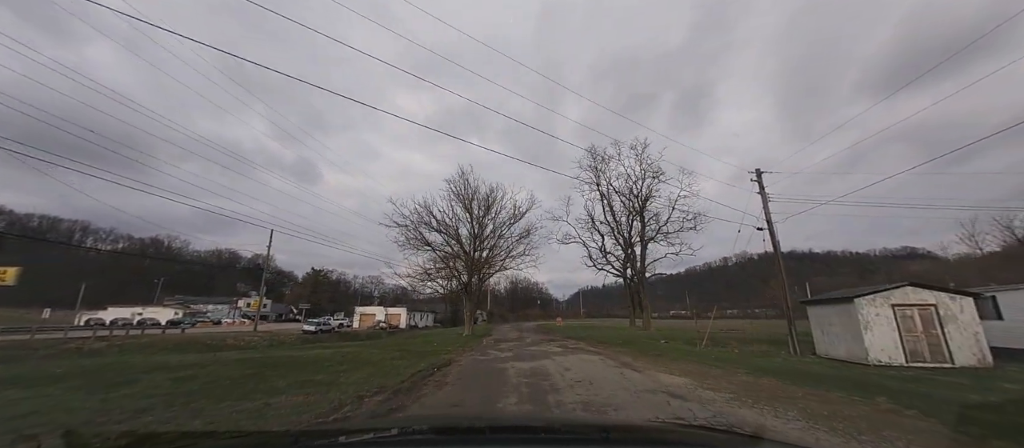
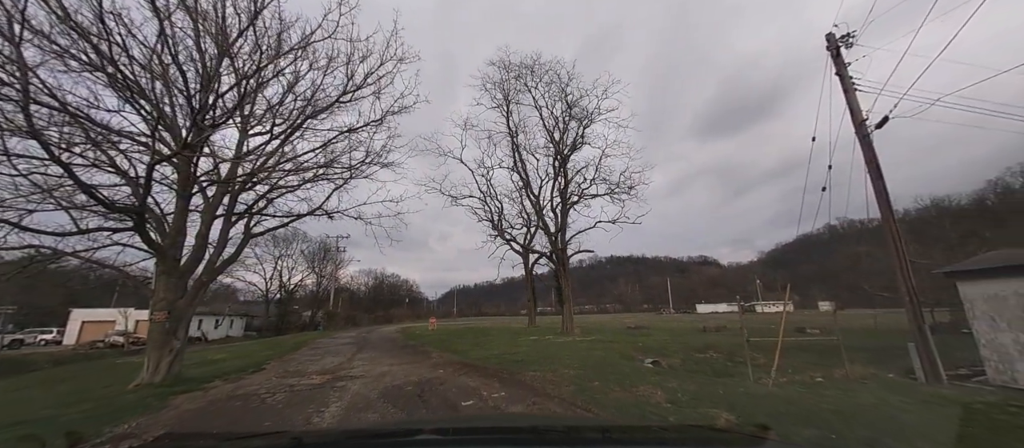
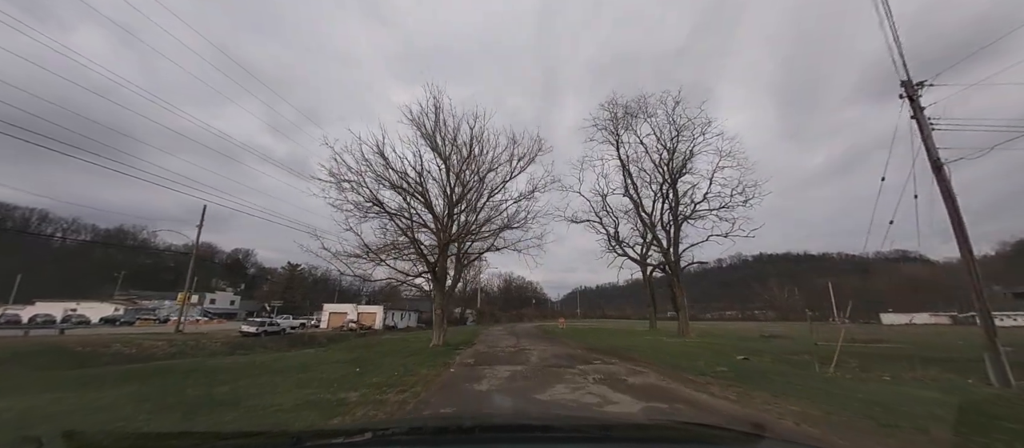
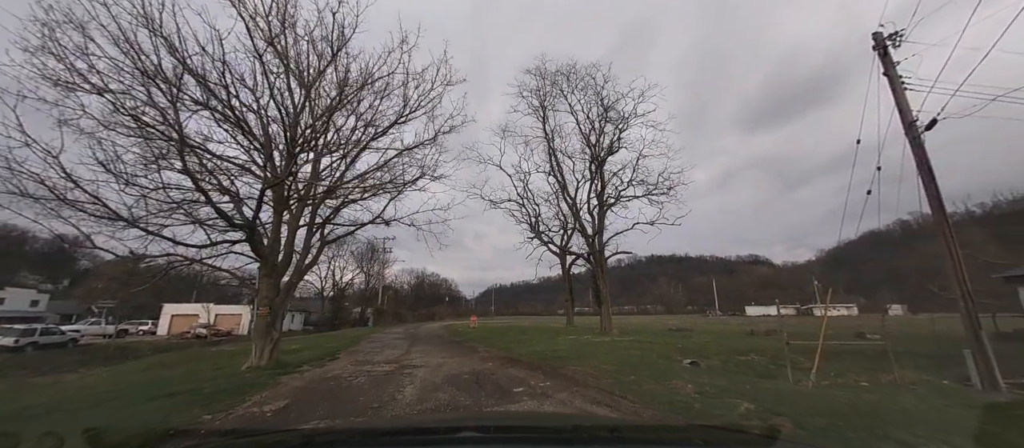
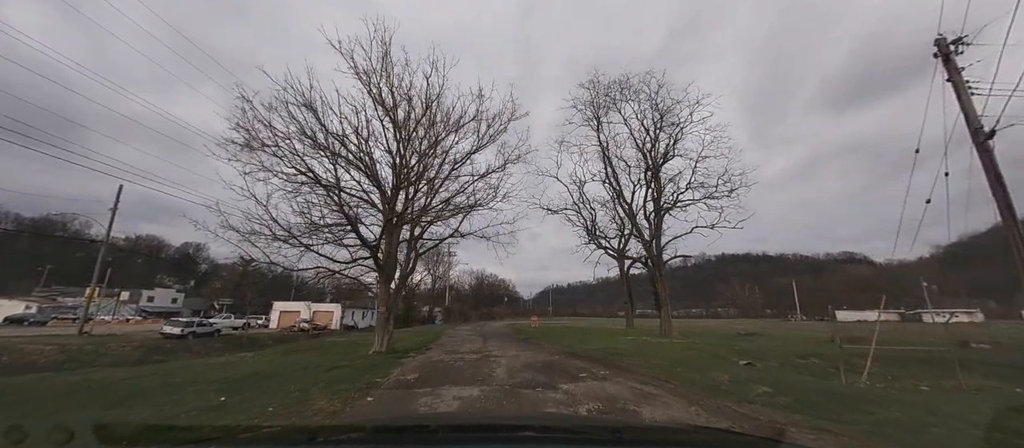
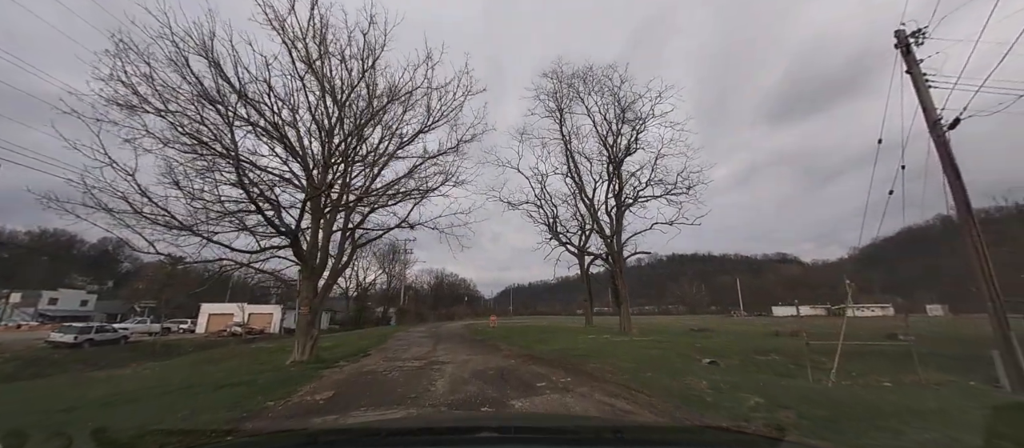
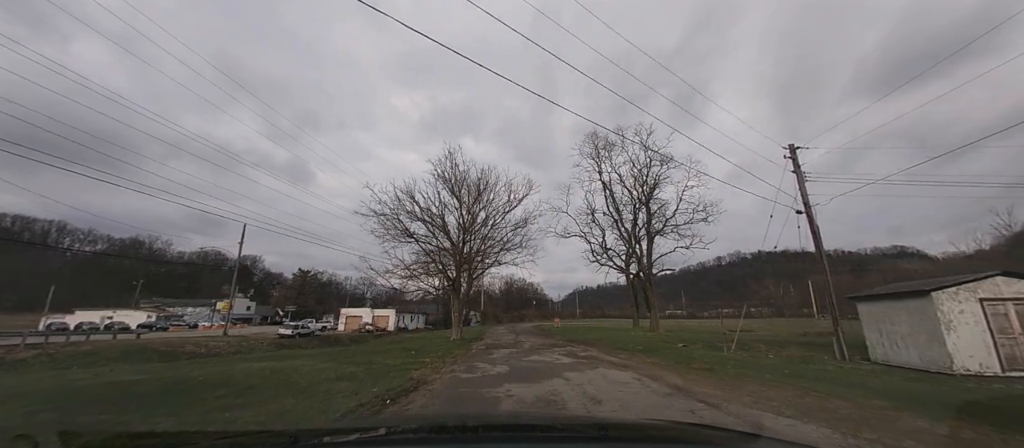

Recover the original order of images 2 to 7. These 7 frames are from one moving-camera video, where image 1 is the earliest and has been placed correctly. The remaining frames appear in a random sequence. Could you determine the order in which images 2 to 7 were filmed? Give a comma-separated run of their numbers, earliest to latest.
7, 3, 5, 6, 4, 2
